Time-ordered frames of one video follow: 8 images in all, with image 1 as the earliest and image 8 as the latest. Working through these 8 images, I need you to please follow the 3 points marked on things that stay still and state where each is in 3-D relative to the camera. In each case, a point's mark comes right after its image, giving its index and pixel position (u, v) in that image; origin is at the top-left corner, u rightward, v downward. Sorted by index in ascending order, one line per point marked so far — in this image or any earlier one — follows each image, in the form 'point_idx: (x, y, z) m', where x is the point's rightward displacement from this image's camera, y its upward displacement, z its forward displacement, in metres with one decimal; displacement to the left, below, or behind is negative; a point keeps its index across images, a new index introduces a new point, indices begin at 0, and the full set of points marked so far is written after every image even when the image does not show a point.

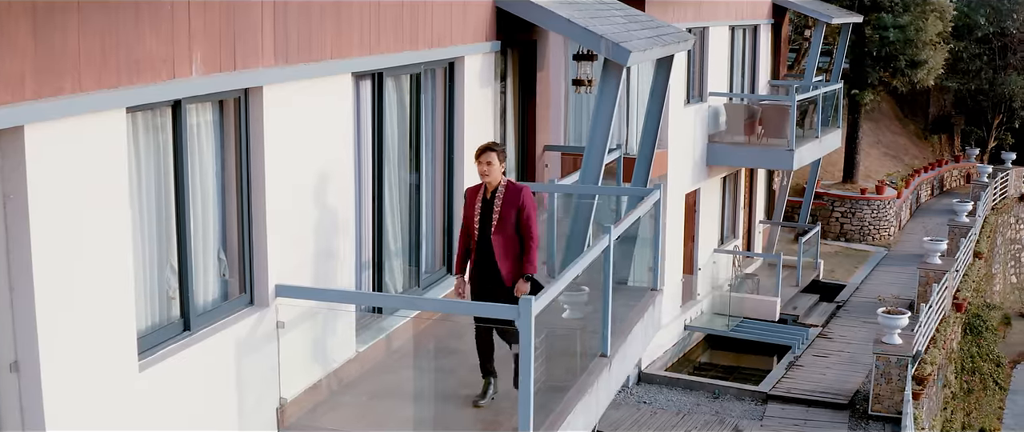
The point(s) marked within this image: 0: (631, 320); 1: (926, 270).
0: (+0.8, -0.7, +9.8) m
1: (+4.4, -0.6, +16.3) m
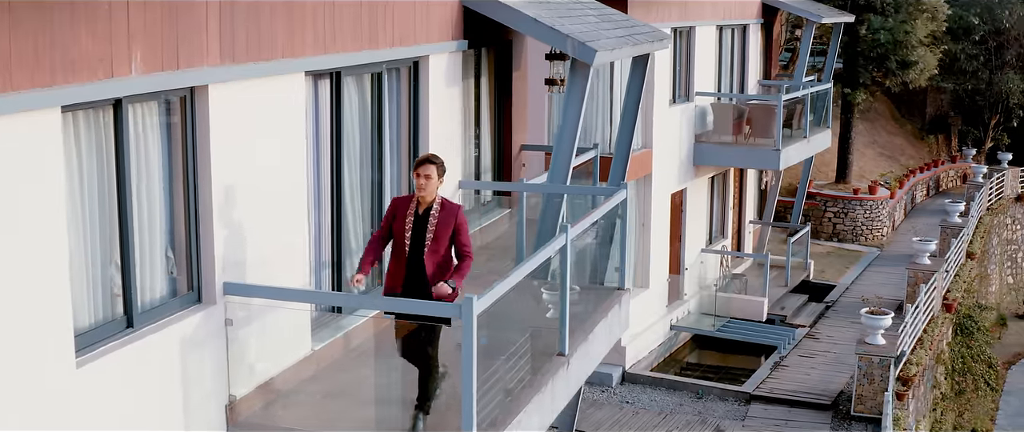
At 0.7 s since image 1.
0: (+0.5, -0.7, +9.8) m
1: (+4.3, -0.6, +16.2) m
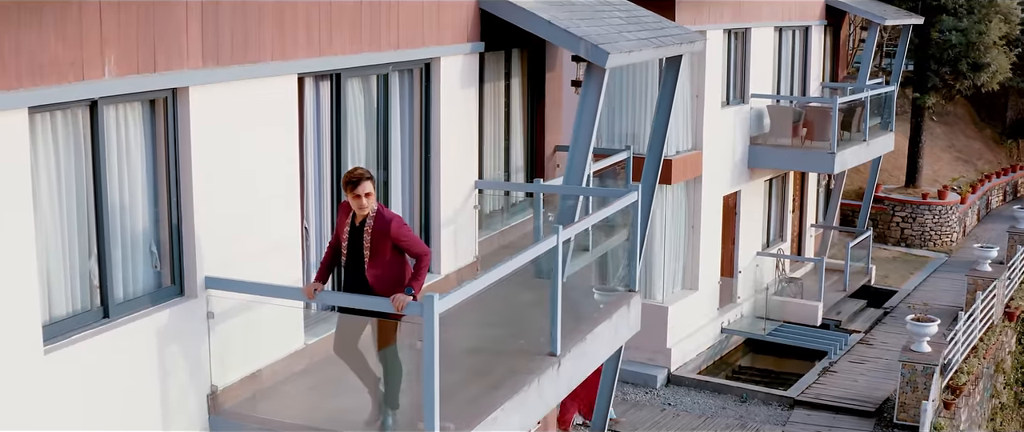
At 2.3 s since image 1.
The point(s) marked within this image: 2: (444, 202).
0: (+0.5, -0.7, +9.9) m
1: (+4.8, -0.6, +15.9) m
2: (-0.5, +0.1, +10.4) m
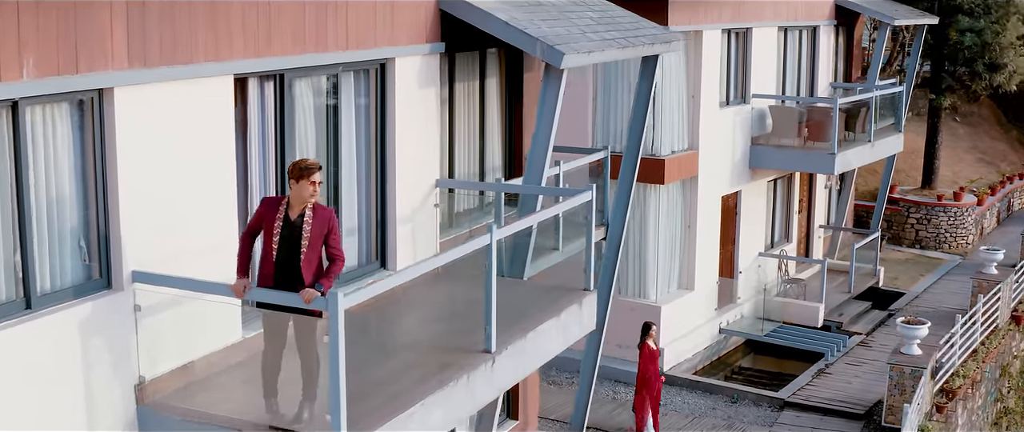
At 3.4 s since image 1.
0: (+0.2, -0.7, +10.0) m
1: (+4.8, -0.7, +15.7) m
2: (-0.8, +0.1, +10.5) m
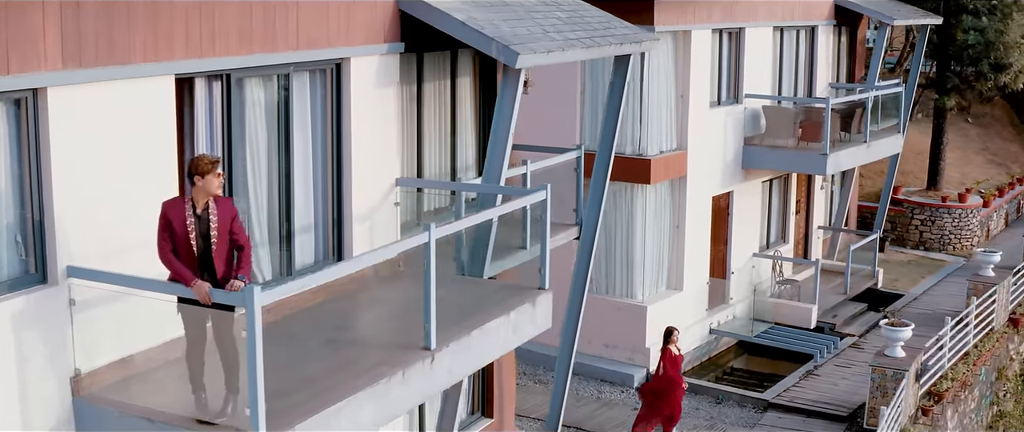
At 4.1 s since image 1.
0: (-0.2, -0.7, +10.1) m
1: (+4.8, -0.7, +15.6) m
2: (-1.1, +0.1, +10.7) m
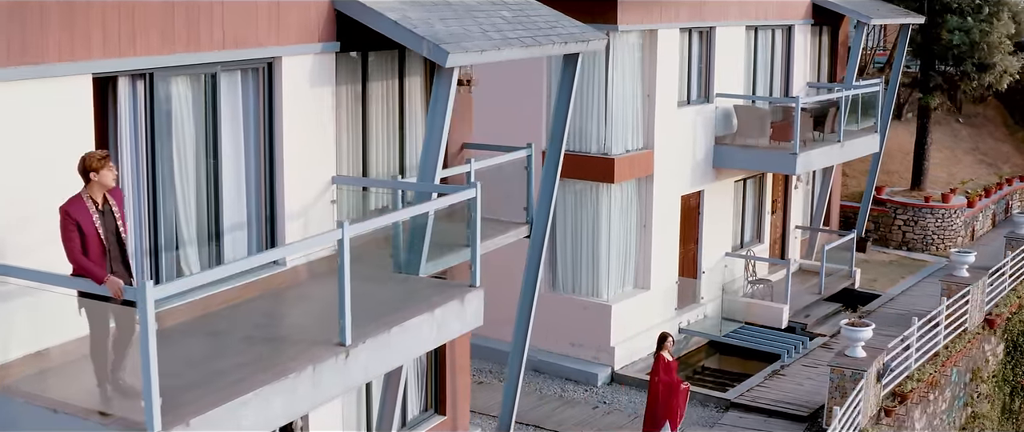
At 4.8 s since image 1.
0: (-0.7, -0.6, +10.2) m
1: (+4.5, -0.7, +15.5) m
2: (-1.6, +0.1, +10.8) m
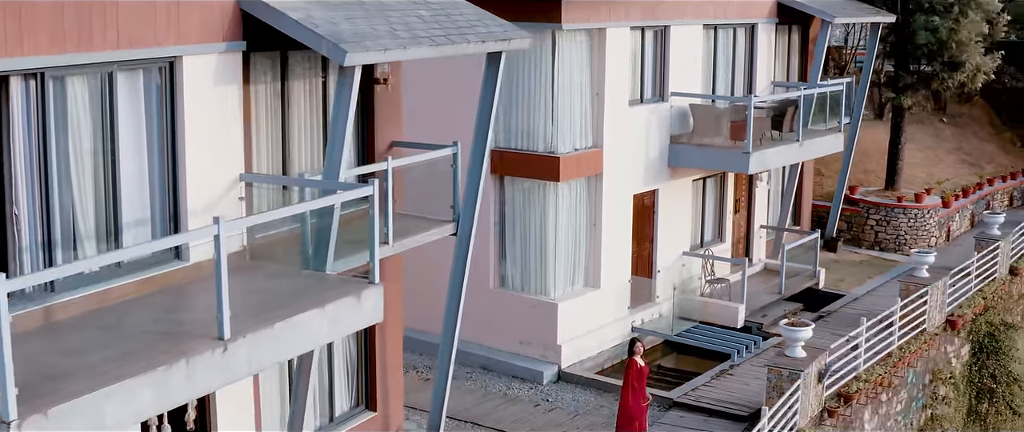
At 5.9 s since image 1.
0: (-1.4, -0.6, +10.3) m
1: (+4.0, -0.7, +15.3) m
2: (-2.3, +0.2, +11.0) m
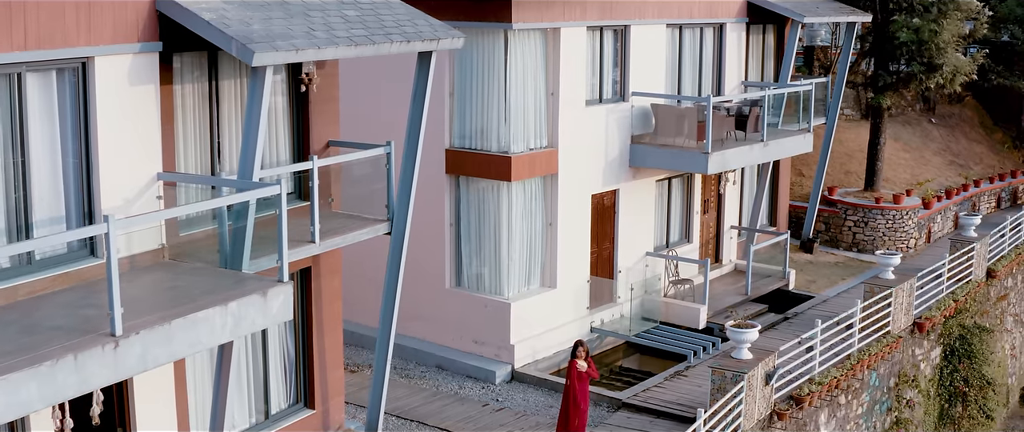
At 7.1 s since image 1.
0: (-2.1, -0.6, +10.4) m
1: (+3.6, -0.7, +15.1) m
2: (-3.0, +0.2, +11.1) m
